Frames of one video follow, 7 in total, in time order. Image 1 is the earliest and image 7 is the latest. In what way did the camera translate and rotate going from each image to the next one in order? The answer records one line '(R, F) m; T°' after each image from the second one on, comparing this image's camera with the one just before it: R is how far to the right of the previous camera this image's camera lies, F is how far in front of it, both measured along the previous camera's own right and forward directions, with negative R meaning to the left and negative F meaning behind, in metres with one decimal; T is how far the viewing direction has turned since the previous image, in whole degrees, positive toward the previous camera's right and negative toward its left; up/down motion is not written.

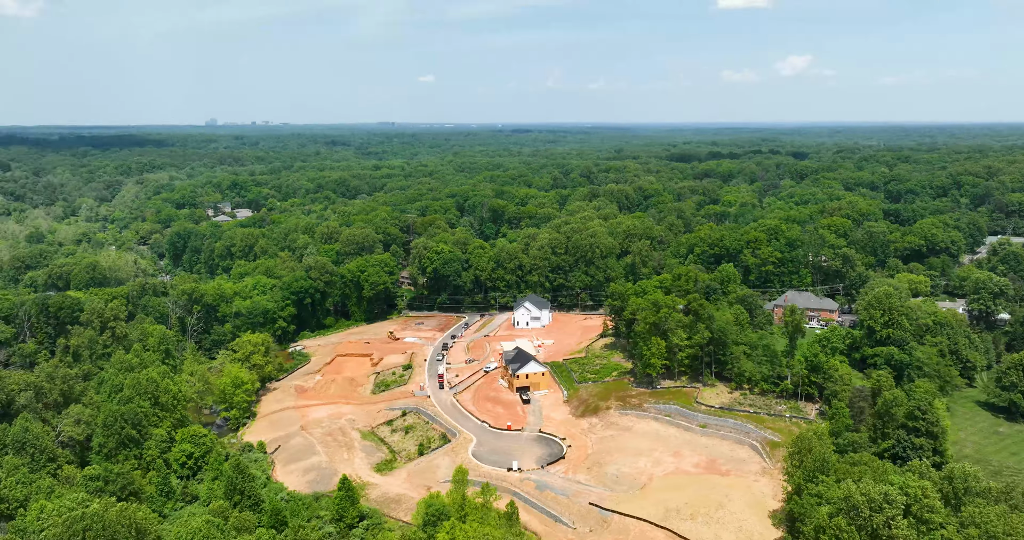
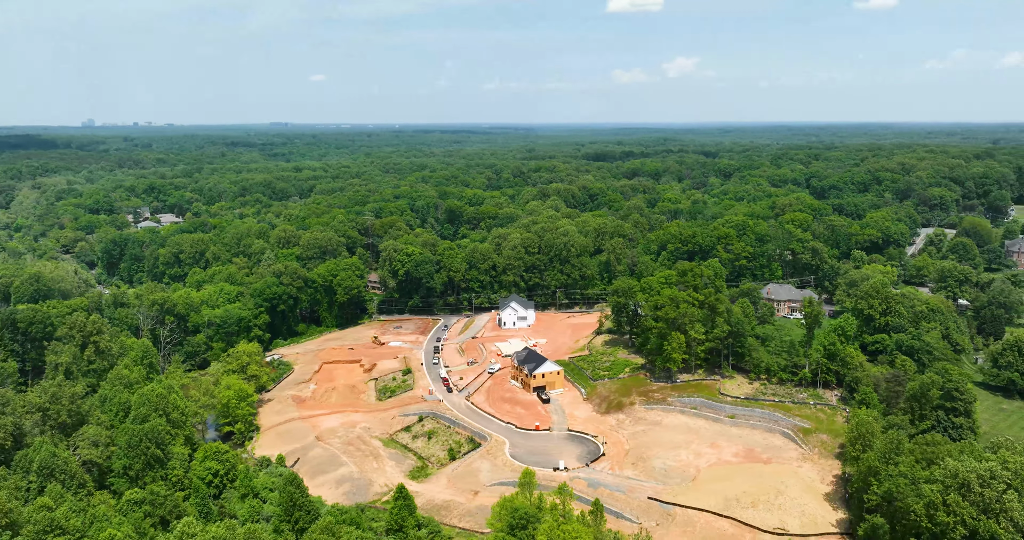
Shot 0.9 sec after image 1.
(-6.4, +0.6) m; +7°
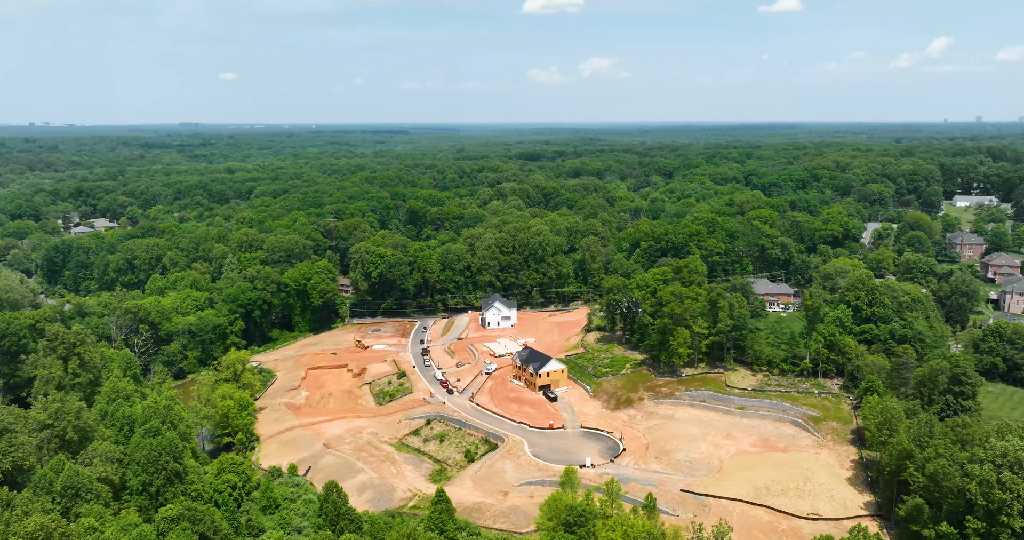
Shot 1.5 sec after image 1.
(-4.6, +0.2) m; +6°
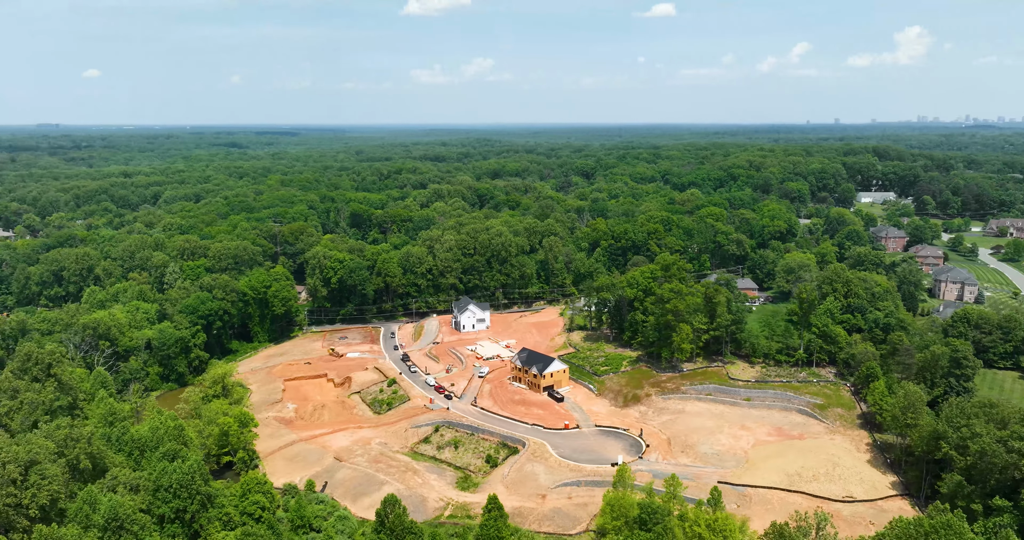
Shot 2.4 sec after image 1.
(-6.3, +0.7) m; +8°
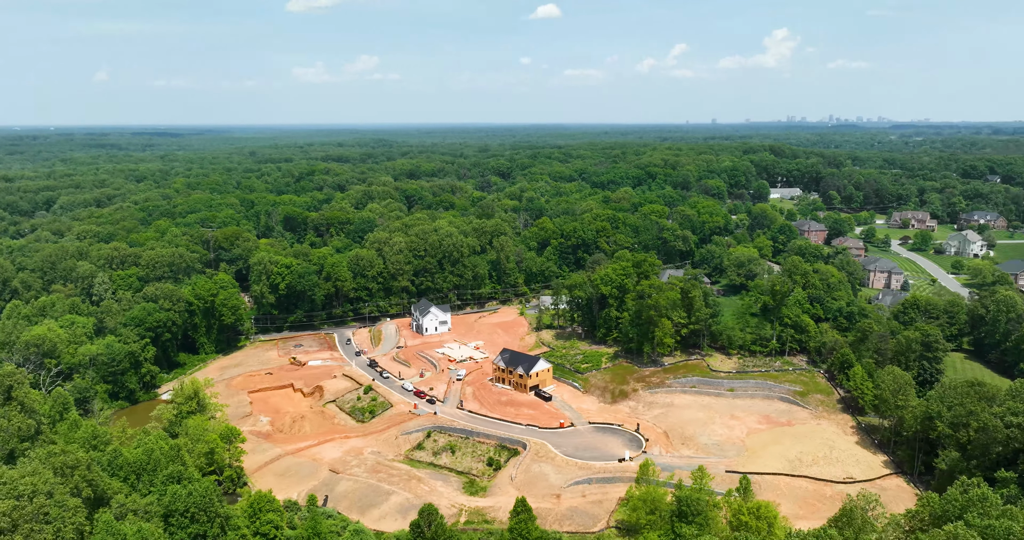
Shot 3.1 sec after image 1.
(-5.1, +0.6) m; +8°
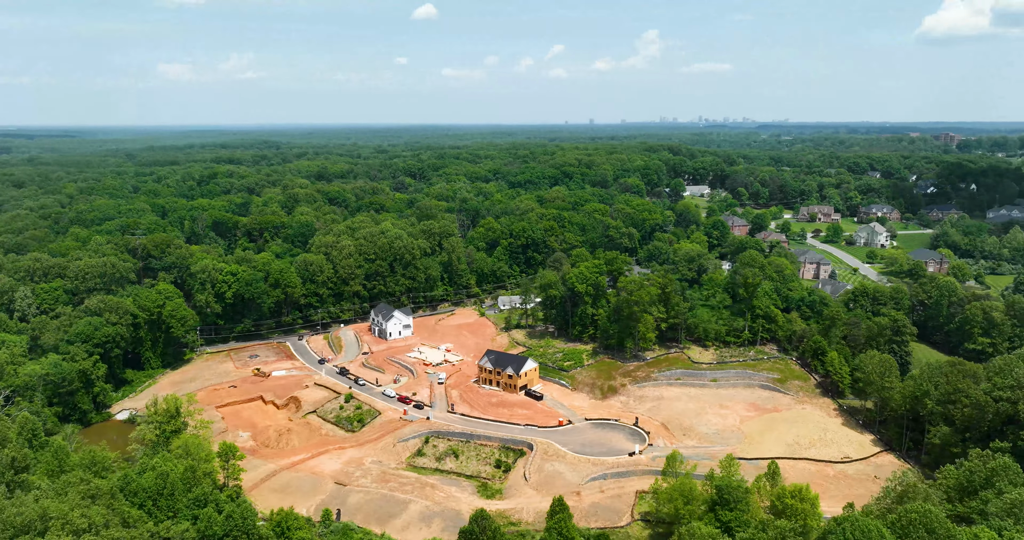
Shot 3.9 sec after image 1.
(-5.7, +0.5) m; +8°
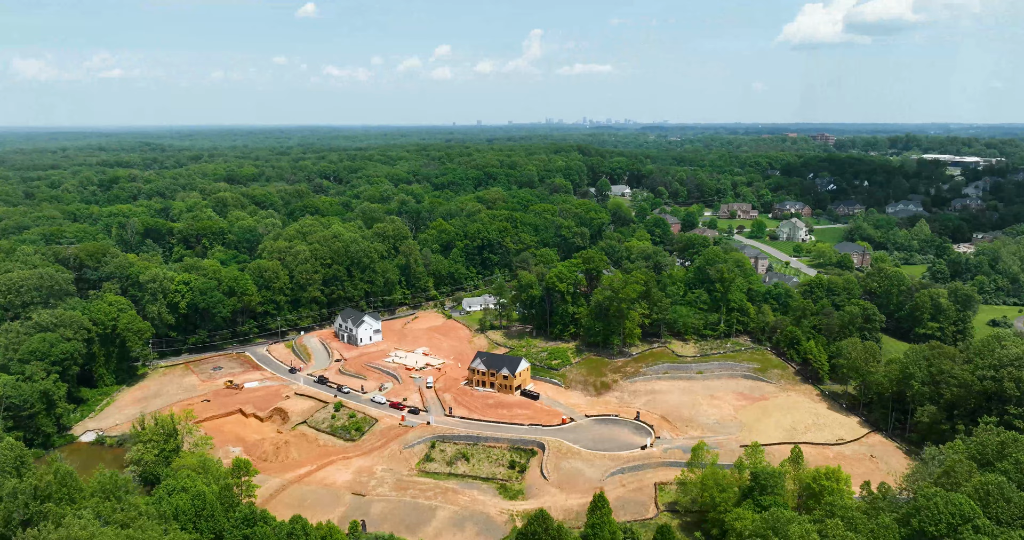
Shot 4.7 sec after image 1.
(-5.7, +0.2) m; +8°
